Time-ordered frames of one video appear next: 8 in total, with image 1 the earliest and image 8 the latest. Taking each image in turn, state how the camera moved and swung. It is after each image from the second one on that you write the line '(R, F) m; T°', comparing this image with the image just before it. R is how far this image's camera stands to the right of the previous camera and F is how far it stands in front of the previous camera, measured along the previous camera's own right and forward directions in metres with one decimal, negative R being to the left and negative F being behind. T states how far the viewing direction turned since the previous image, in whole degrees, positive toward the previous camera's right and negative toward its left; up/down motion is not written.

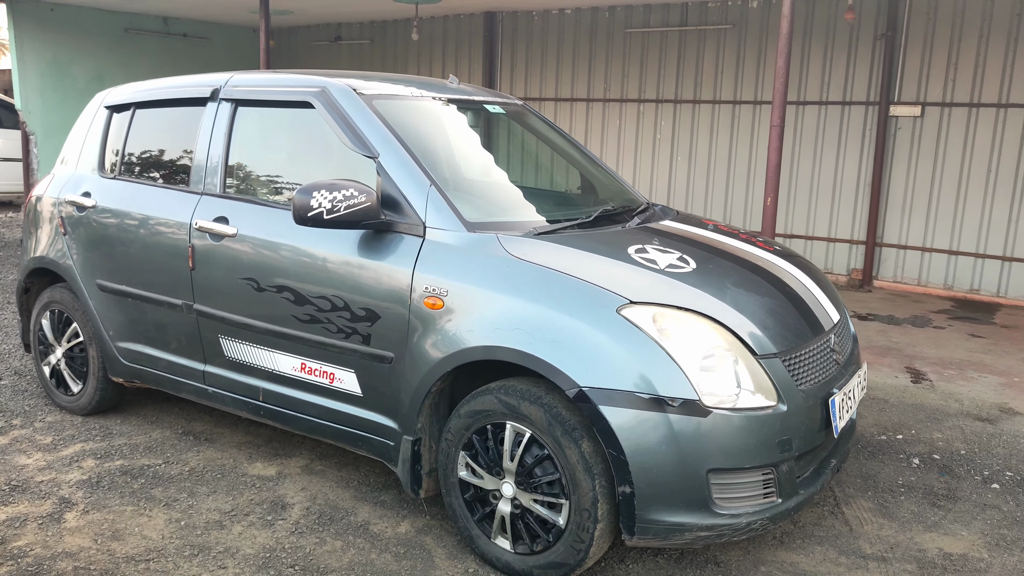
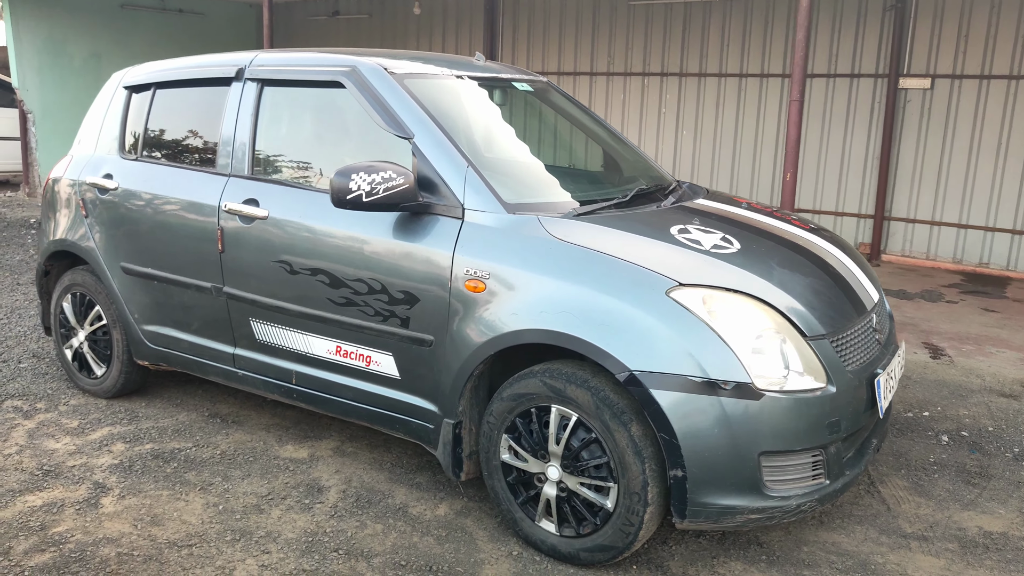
(-0.2, 0.0) m; 0°
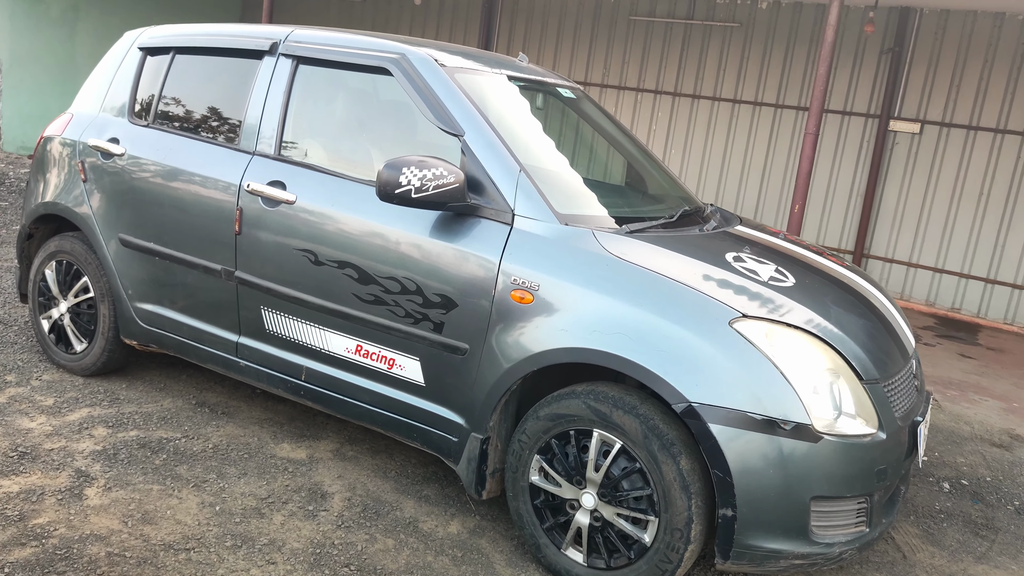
(-0.3, +0.1) m; +3°
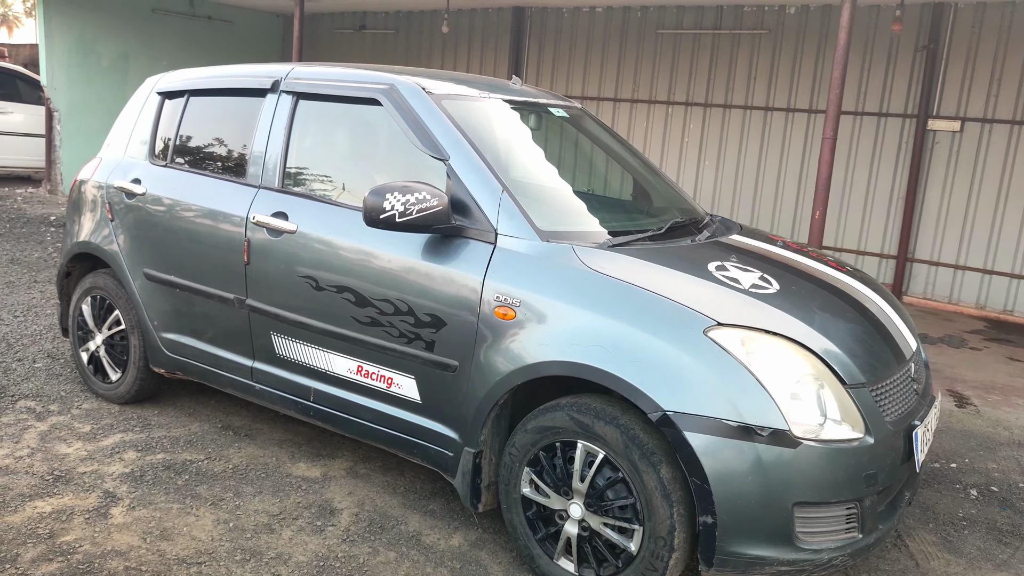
(+0.2, -0.1) m; -4°
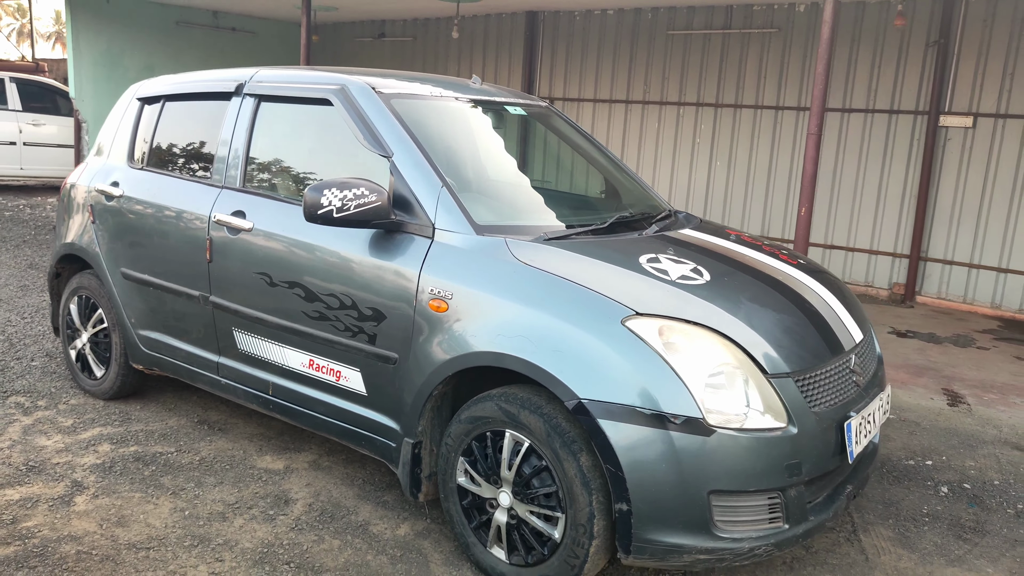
(+0.3, 0.0) m; -3°
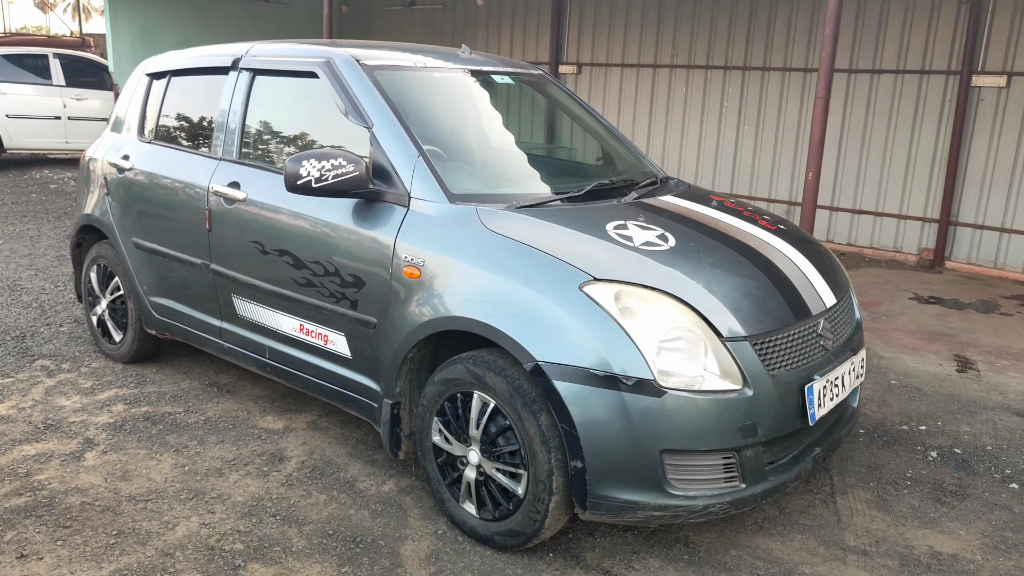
(+0.3, -0.1) m; -3°
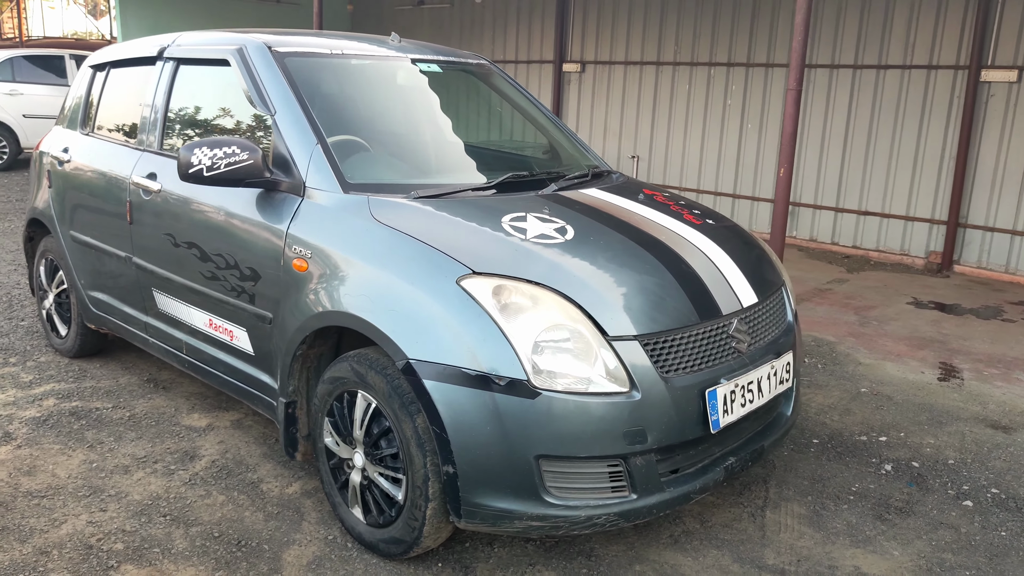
(+0.5, +0.1) m; -3°
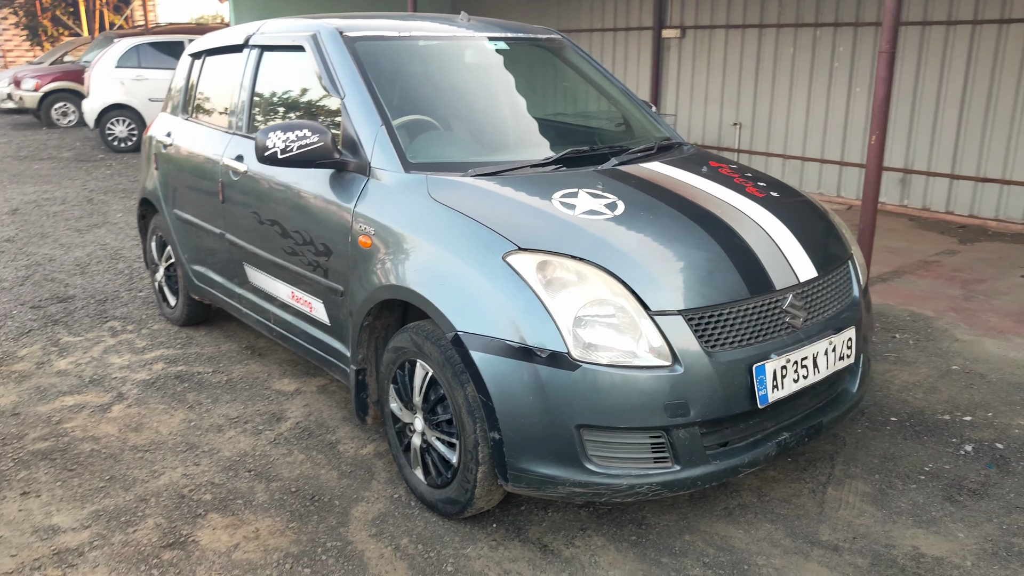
(+0.2, -0.1) m; -8°
